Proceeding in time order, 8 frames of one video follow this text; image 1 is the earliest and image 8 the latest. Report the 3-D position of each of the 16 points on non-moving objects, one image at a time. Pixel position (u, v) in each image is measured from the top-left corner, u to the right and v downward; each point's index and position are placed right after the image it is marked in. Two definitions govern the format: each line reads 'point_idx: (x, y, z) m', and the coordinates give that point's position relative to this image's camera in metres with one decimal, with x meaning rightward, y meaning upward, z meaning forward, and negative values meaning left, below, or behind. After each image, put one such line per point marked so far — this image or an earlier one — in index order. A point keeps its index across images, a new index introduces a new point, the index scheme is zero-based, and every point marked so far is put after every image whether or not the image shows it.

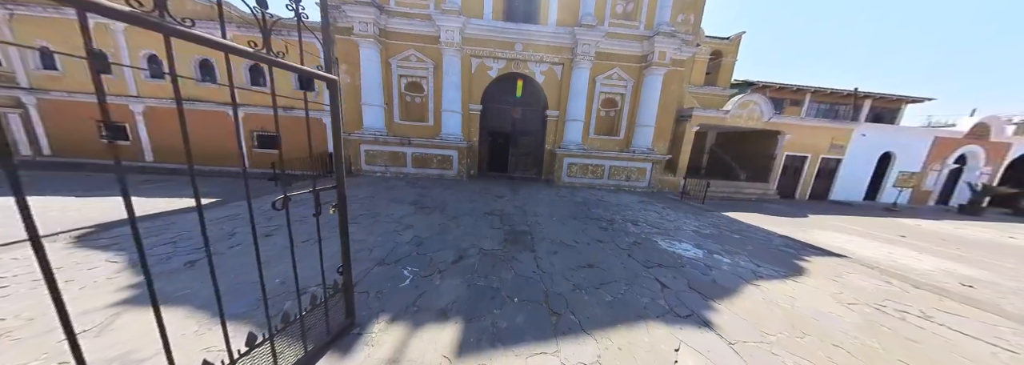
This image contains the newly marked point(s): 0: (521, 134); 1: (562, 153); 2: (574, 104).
0: (+0.1, +1.8, +7.9) m
1: (+1.6, +0.9, +7.0) m
2: (+2.0, +2.5, +7.0) m
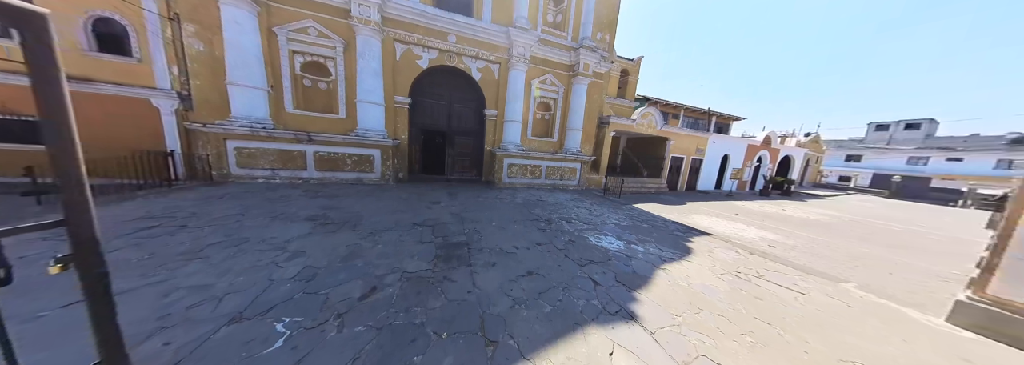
0: (-2.1, +1.7, +7.4) m
1: (-0.3, +0.9, +7.0) m
2: (0.0, +2.5, +7.0) m
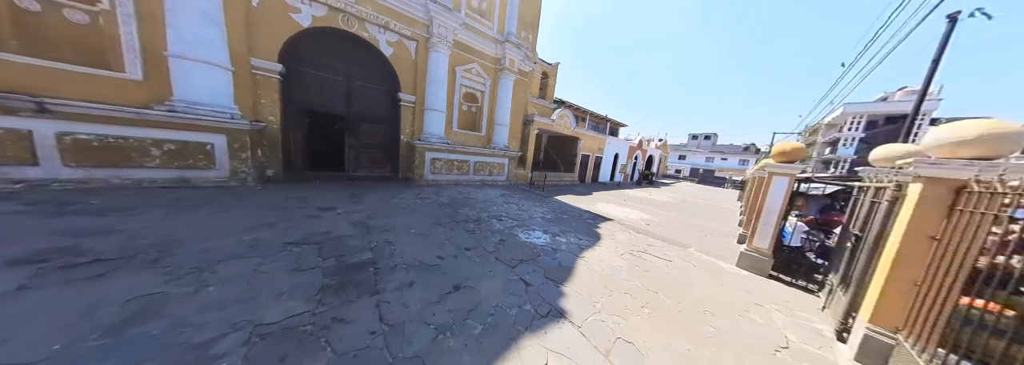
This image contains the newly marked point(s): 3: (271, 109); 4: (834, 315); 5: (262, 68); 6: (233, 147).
0: (-4.3, +1.8, +6.0) m
1: (-2.6, +1.0, +6.2) m
2: (-2.3, +2.6, +6.3) m
3: (-5.4, +1.6, +4.7) m
4: (+3.0, -1.2, +2.0) m
5: (-5.4, +2.4, +4.5) m
6: (-5.4, +0.7, +4.0) m
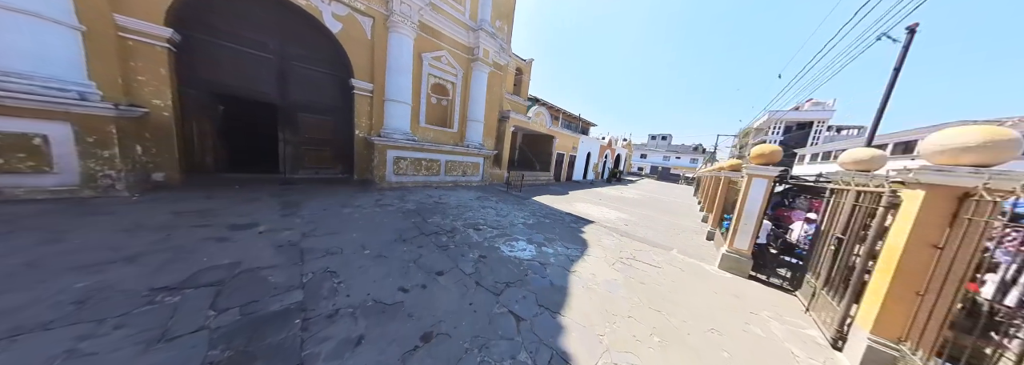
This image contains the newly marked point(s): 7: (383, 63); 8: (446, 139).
0: (-4.9, +1.7, +5.0) m
1: (-3.2, +0.9, +5.4) m
2: (-3.0, +2.6, +5.5) m
3: (-5.8, +1.5, +3.5) m
4: (+2.8, -1.3, +2.0) m
5: (-5.8, +2.3, +3.3) m
6: (-5.7, +0.6, +2.9) m
7: (-3.2, +3.0, +5.4) m
8: (-2.1, +1.4, +6.9) m
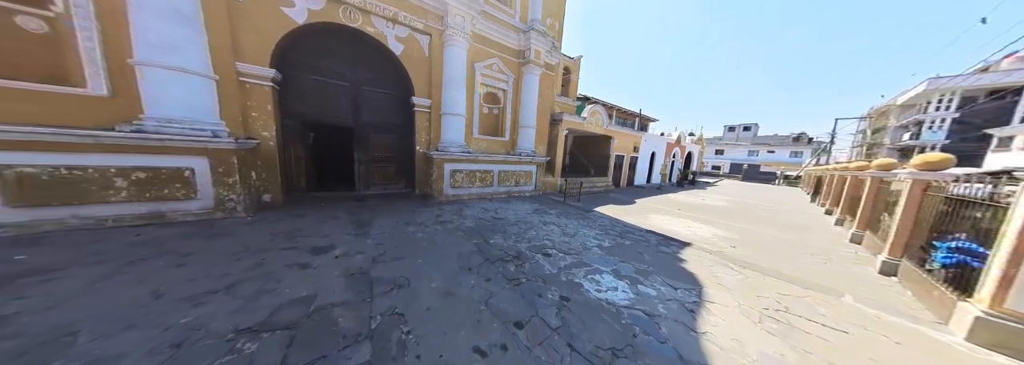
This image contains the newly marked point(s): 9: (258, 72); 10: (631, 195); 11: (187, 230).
0: (-3.6, +1.4, +5.4) m
1: (-1.8, +0.6, +5.5) m
2: (-1.6, +2.2, +5.5) m
3: (-4.8, +1.1, +4.2) m
4: (+3.5, -1.3, +0.8) m
5: (-4.7, +2.0, +4.0) m
6: (-4.7, +0.2, +3.5) m
7: (-1.8, +2.6, +5.5) m
8: (-0.4, +1.1, +6.7) m
9: (-4.7, +2.0, +4.0) m
10: (+4.8, -0.5, +8.9) m
11: (-4.6, -0.7, +3.1) m
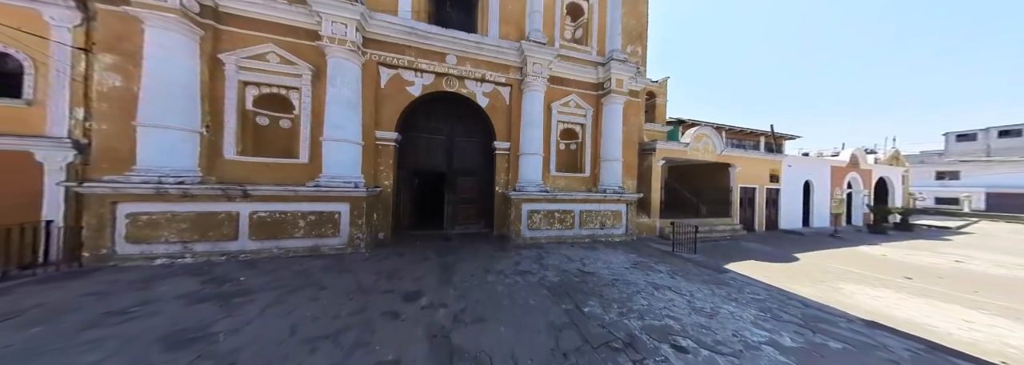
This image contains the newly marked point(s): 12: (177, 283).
0: (-1.5, +0.3, +6.0) m
1: (+0.2, -0.4, +5.4) m
2: (+0.5, +1.2, +5.6) m
3: (-3.0, +0.2, +5.2) m
4: (+3.6, -1.4, -1.0) m
5: (-3.0, +1.0, +5.1) m
6: (-3.2, -0.6, +4.4) m
7: (+0.2, +1.6, +5.8) m
8: (+1.9, -0.1, +6.2) m
9: (-2.9, +1.1, +5.2) m
10: (+7.6, -1.8, +6.2) m
11: (-3.3, -1.5, +3.9) m
12: (-4.7, -1.4, +3.1) m
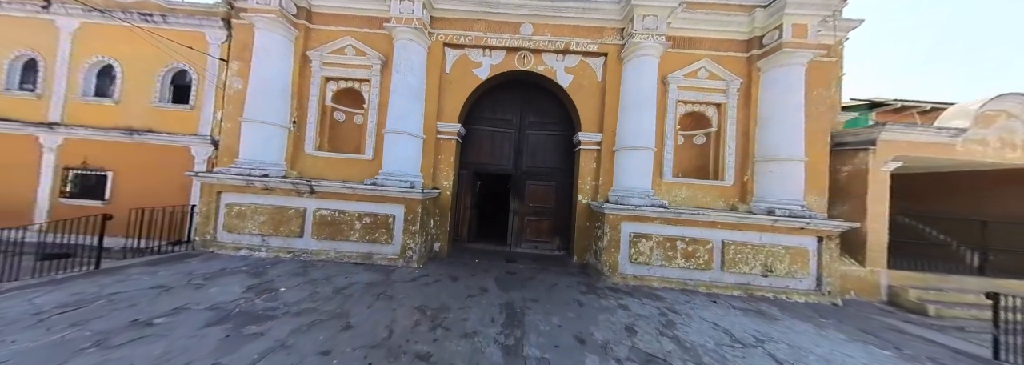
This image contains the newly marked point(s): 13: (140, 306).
0: (+0.4, +0.2, +4.7) m
1: (+1.8, -0.5, +3.6) m
2: (+2.2, +1.0, +3.8) m
3: (-1.3, +0.2, +4.4) m
4: (+3.3, -1.4, -3.5) m
5: (-1.3, +1.0, +4.3) m
6: (-1.8, -0.6, +3.7) m
7: (+2.0, +1.4, +4.0) m
8: (+3.7, -0.3, +3.9) m
9: (-1.2, +1.1, +4.3) m
10: (+9.1, -2.2, +2.3) m
11: (-2.0, -1.4, +3.1) m
12: (-3.6, -1.3, +2.8) m
13: (-3.9, -1.3, +2.3) m
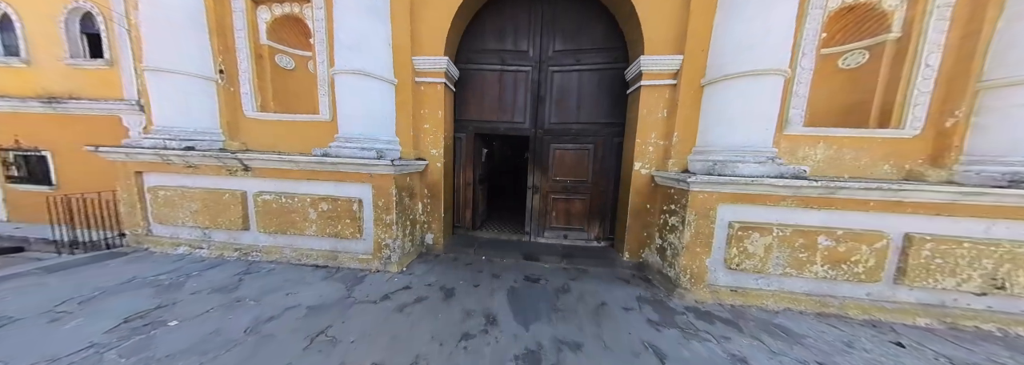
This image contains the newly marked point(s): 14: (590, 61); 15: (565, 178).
0: (+0.6, +0.7, +3.3) m
1: (+2.0, -0.1, +2.1) m
2: (+2.4, +1.5, +2.1) m
3: (-1.1, +0.6, +3.0) m
4: (+3.0, -1.9, -4.9) m
5: (-1.1, +1.5, +2.9) m
6: (-1.5, -0.3, +2.5) m
7: (+2.2, +1.9, +2.3) m
8: (+3.9, +0.2, +2.3) m
9: (-1.0, +1.5, +2.9) m
10: (+9.2, -1.7, +0.5) m
11: (-1.8, -1.1, +2.0) m
12: (-3.4, -1.1, +1.8) m
13: (-3.8, -1.2, +1.4) m
14: (+1.1, +1.7, +3.1) m
15: (+0.8, +0.1, +3.3) m
